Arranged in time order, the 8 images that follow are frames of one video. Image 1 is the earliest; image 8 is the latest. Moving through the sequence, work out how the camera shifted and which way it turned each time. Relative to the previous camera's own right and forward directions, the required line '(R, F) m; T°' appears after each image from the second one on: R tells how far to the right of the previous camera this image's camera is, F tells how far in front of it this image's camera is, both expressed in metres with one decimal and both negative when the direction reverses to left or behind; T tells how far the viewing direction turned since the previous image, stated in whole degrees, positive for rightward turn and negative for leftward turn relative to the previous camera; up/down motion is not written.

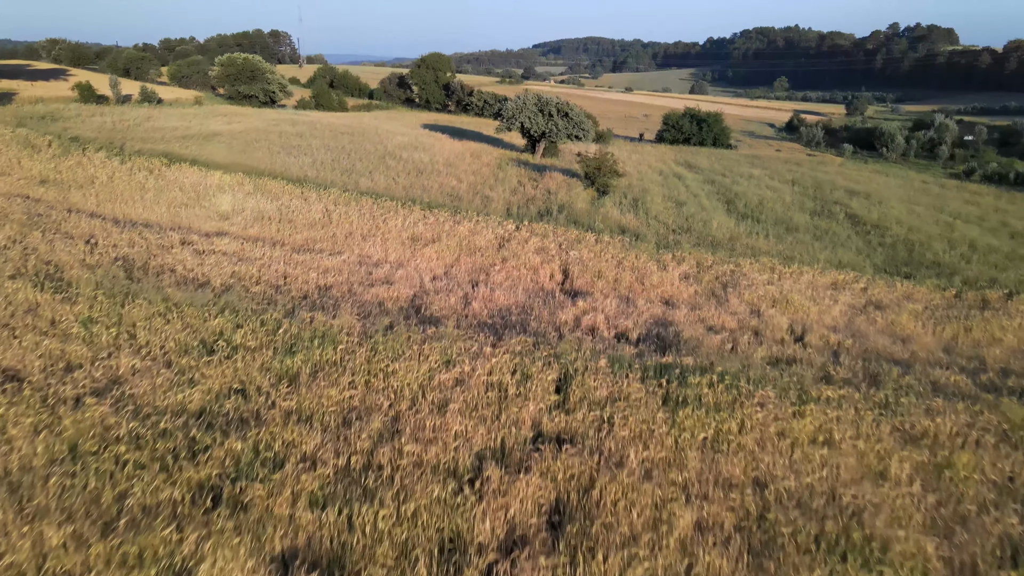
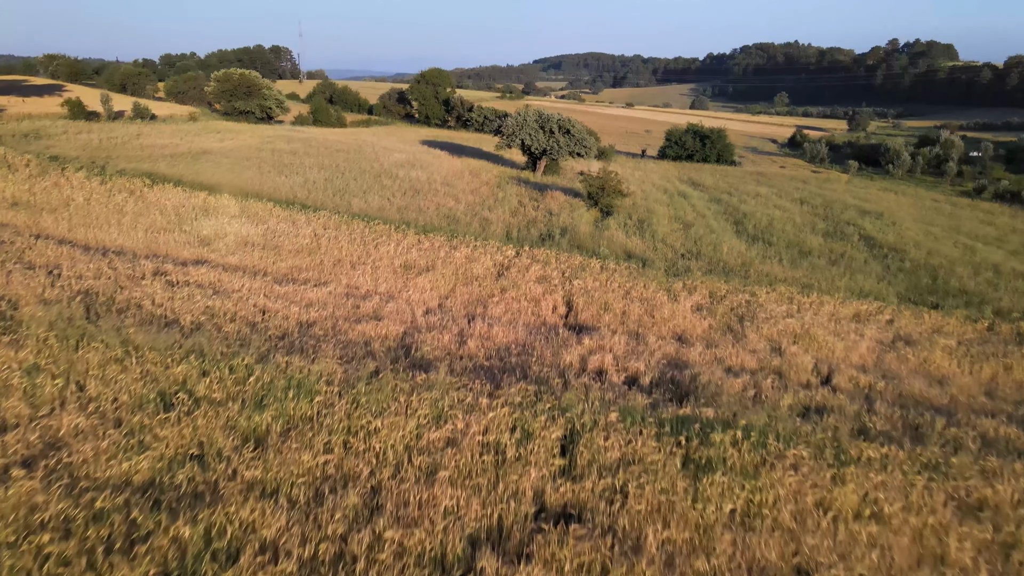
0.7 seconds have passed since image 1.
(0.0, +0.6) m; 0°
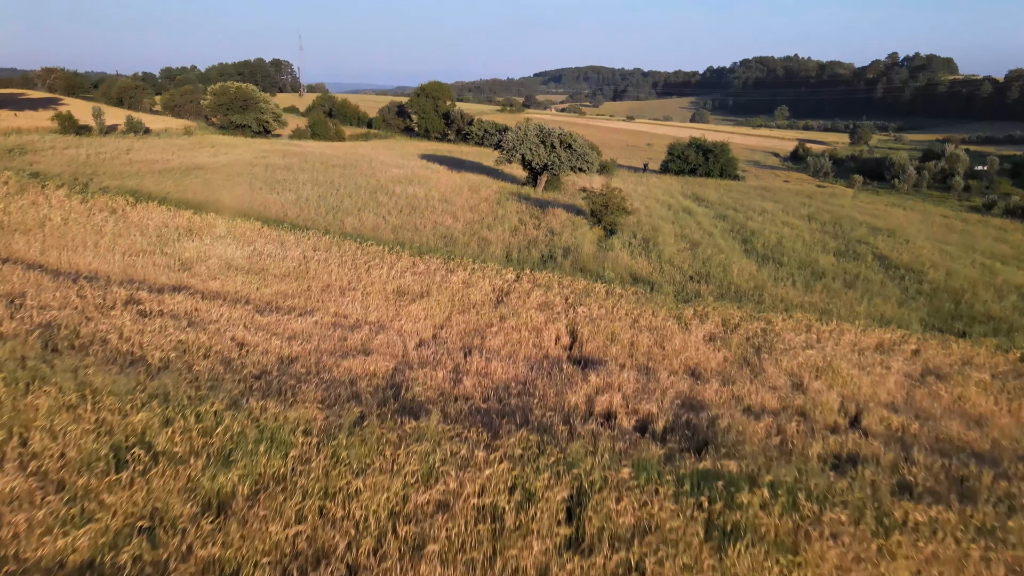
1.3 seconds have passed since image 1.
(0.0, +0.6) m; 0°
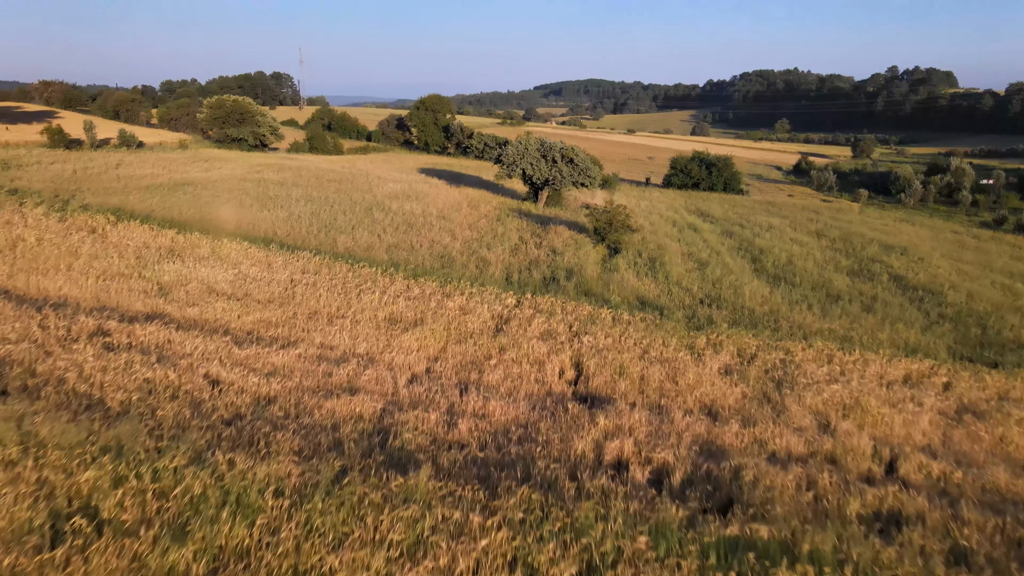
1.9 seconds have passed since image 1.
(0.0, +0.6) m; 0°
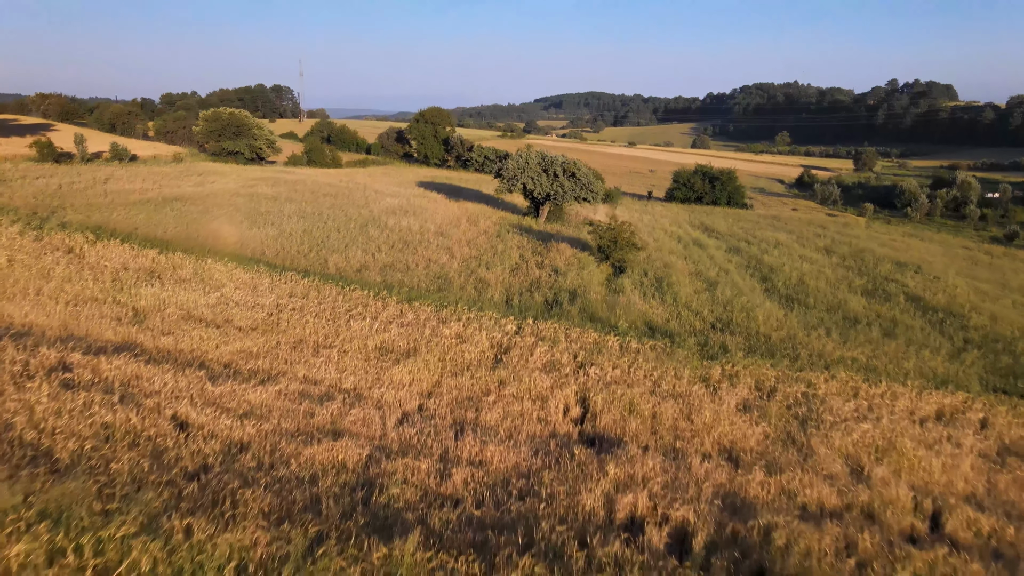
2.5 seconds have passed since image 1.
(0.0, +0.6) m; 0°
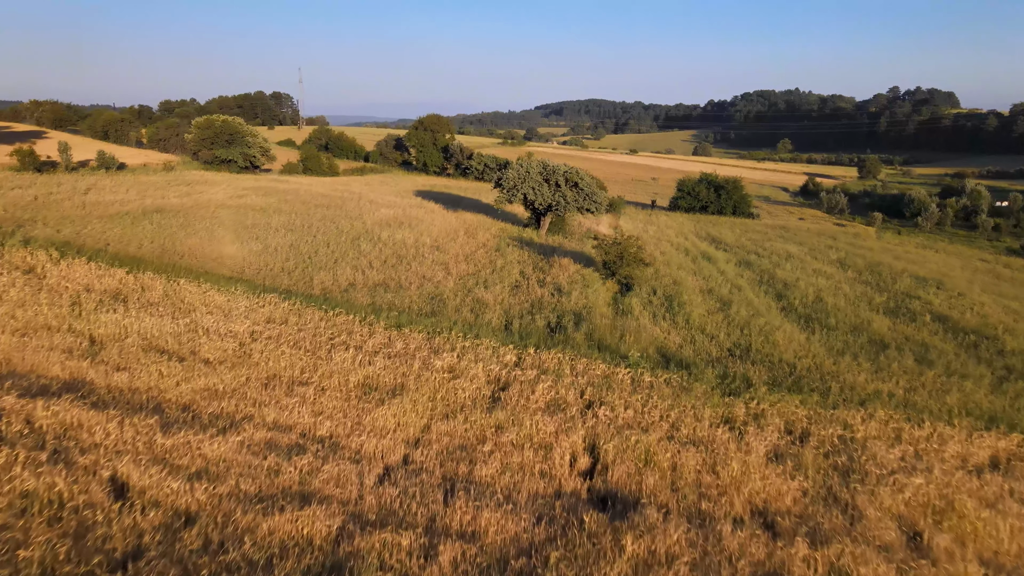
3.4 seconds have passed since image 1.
(0.0, +0.8) m; 0°
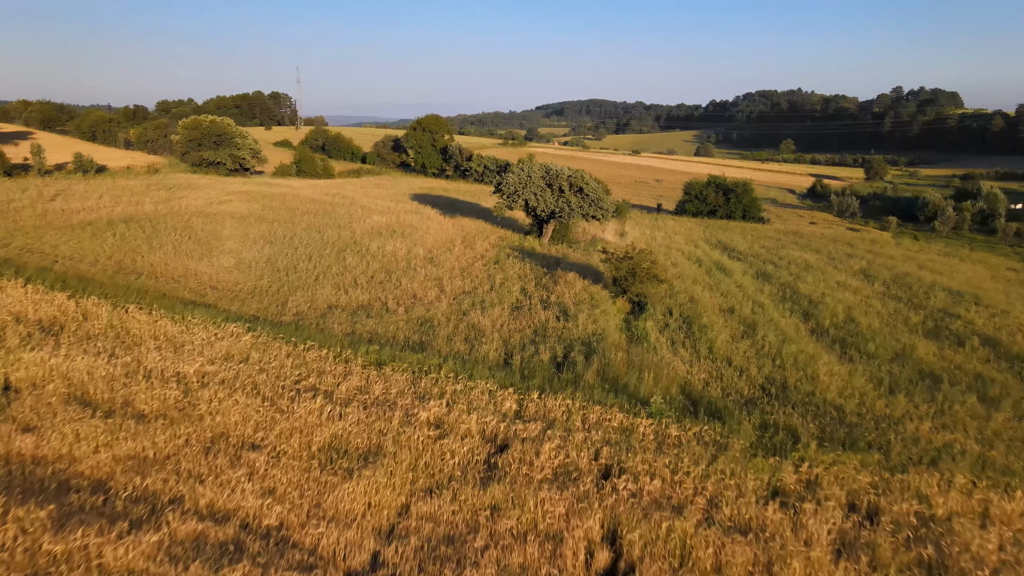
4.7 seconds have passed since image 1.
(0.0, +1.2) m; 0°
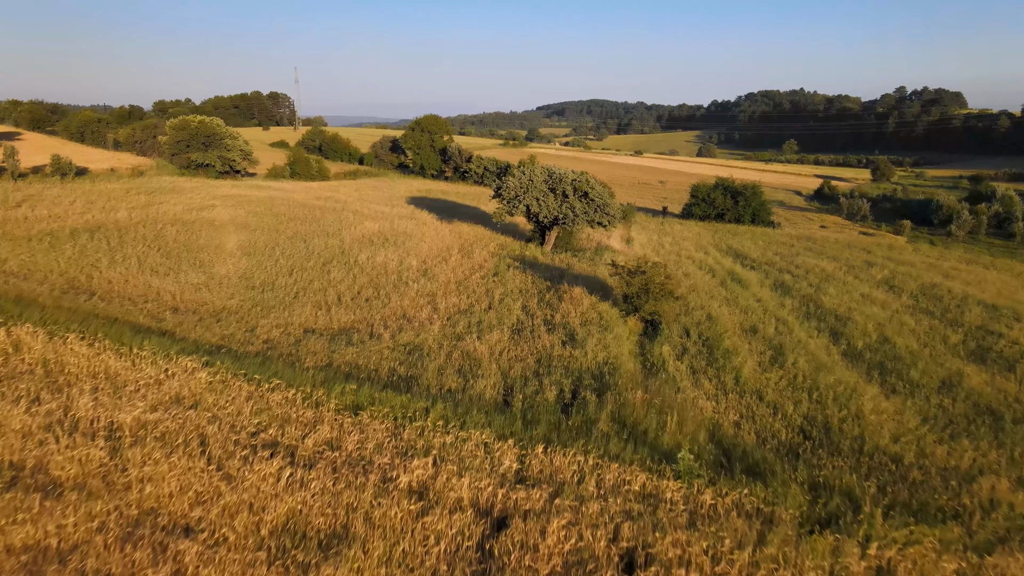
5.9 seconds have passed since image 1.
(0.0, +1.1) m; 0°
